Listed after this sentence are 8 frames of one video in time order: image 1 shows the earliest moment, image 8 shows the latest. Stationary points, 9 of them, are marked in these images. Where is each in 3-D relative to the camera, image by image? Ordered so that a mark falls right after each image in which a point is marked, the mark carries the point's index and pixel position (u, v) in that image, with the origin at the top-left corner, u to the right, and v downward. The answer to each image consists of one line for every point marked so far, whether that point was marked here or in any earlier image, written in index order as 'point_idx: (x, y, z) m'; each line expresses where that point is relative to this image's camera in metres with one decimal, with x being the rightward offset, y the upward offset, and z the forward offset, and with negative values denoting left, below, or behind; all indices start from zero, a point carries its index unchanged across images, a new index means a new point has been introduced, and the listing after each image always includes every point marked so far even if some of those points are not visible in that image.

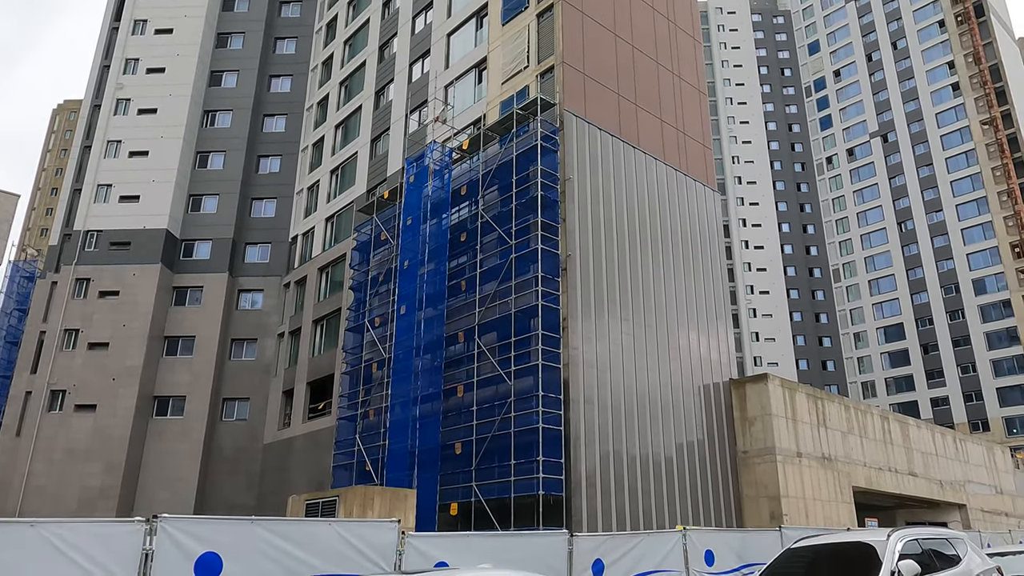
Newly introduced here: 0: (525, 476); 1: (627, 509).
0: (+0.3, -4.6, +18.7) m
1: (+3.0, -5.7, +19.6) m
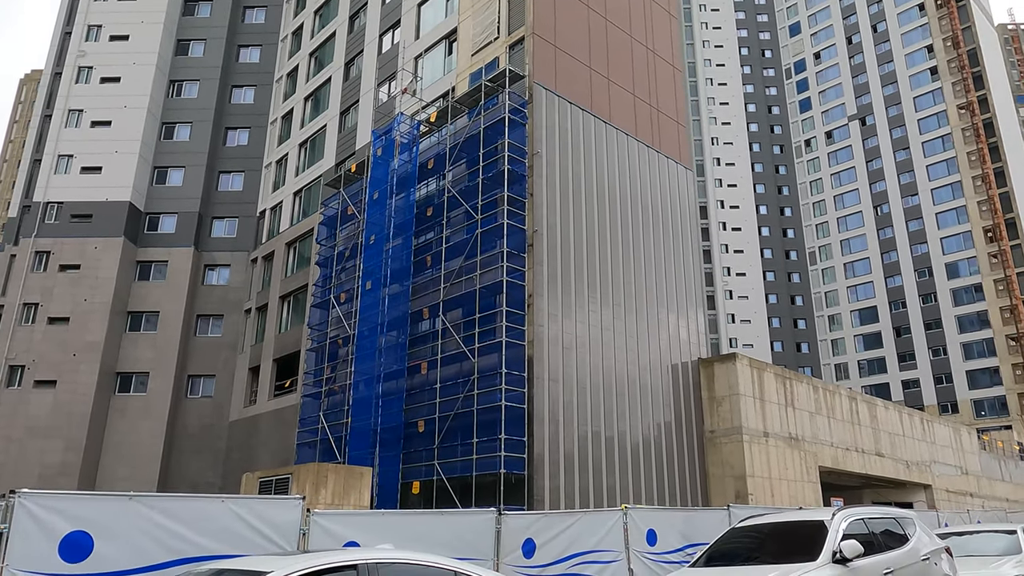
0: (-0.6, -4.0, +18.4) m
1: (+2.0, -5.1, +19.4) m
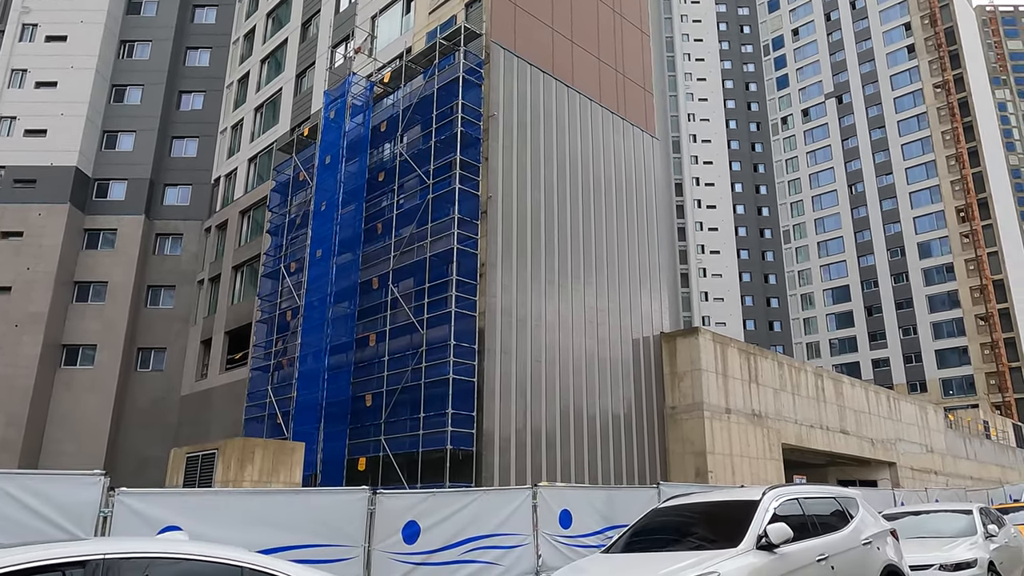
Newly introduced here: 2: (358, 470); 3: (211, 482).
0: (-1.8, -3.3, +17.6) m
1: (+0.8, -4.4, +18.7) m
2: (-3.8, -4.6, +19.2) m
3: (-5.5, -3.5, +13.9) m
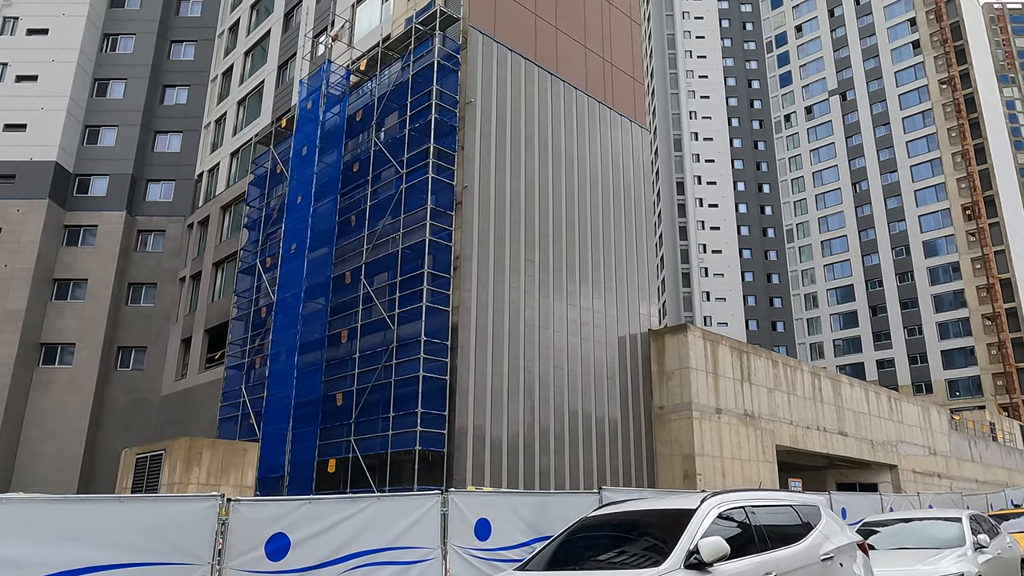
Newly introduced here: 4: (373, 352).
0: (-2.4, -3.1, +16.8) m
1: (+0.2, -4.2, +17.9) m
2: (-4.4, -4.4, +18.4) m
3: (-6.1, -3.4, +13.1) m
4: (-3.3, -1.5, +18.4) m
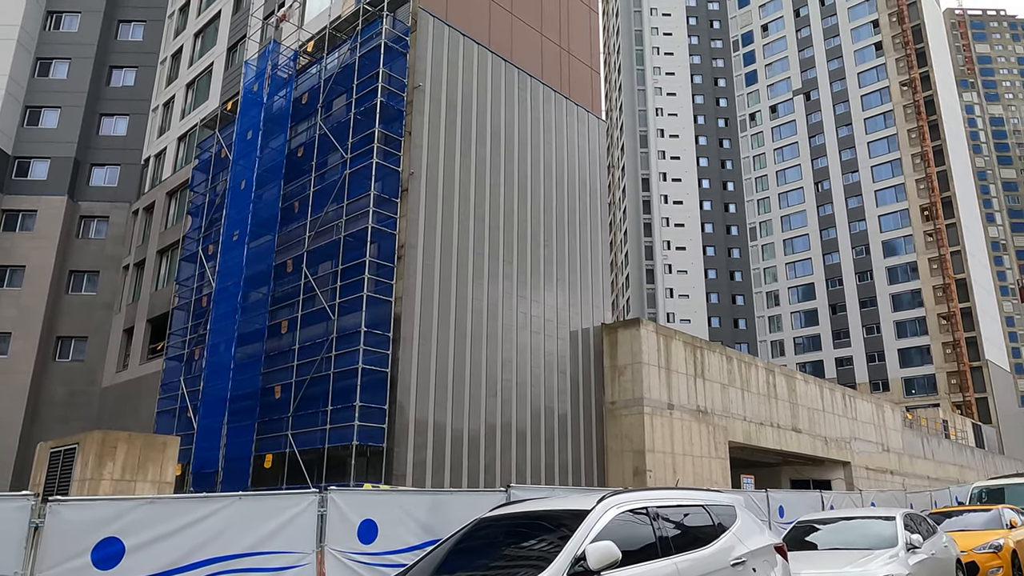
0: (-3.6, -2.9, +16.2) m
1: (-1.1, -4.0, +17.4) m
2: (-5.7, -4.1, +17.7) m
3: (-7.2, -3.1, +12.4) m
4: (-4.6, -1.3, +17.7) m
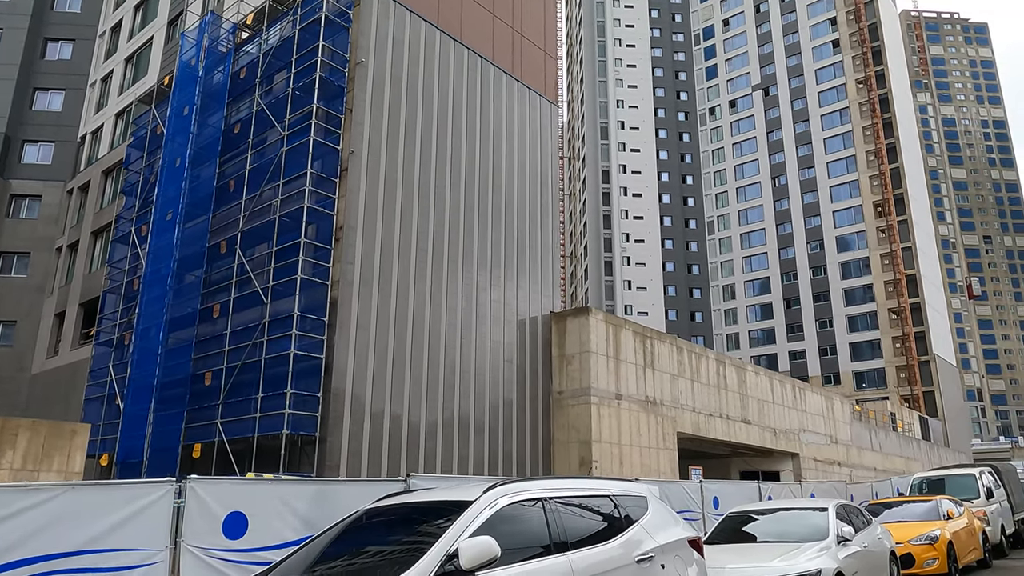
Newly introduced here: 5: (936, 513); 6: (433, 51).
0: (-4.8, -2.5, +15.5) m
1: (-2.4, -3.7, +16.8) m
2: (-7.0, -3.7, +16.9) m
3: (-8.2, -2.7, +11.5) m
4: (-5.9, -0.9, +16.9) m
5: (+6.2, -3.3, +11.3) m
6: (-2.1, +6.2, +20.0) m
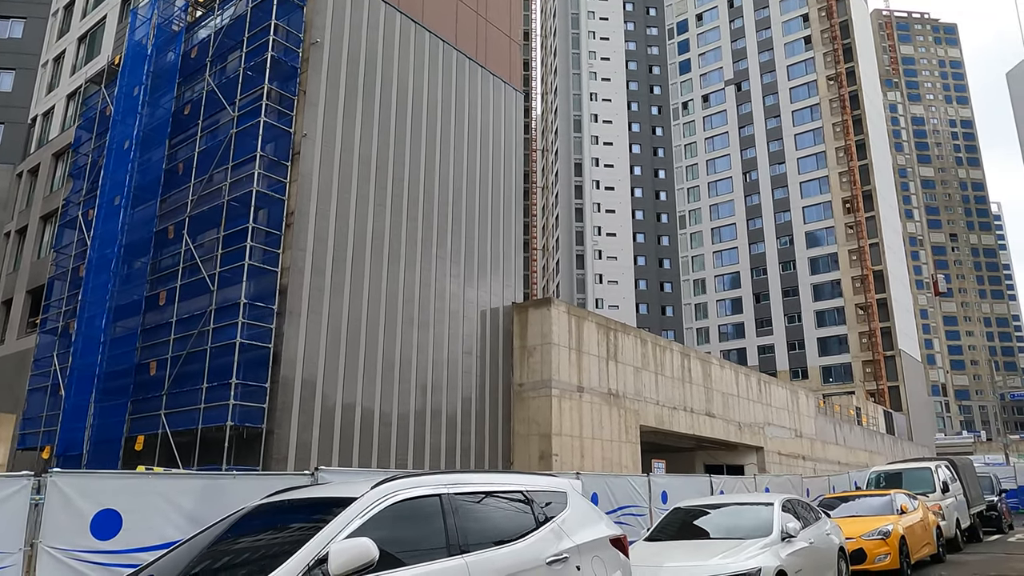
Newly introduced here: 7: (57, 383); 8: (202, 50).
0: (-5.7, -2.2, +14.9) m
1: (-3.3, -3.4, +16.3) m
2: (-8.0, -3.4, +16.2) m
3: (-9.0, -2.5, +10.8) m
4: (-6.8, -0.6, +16.3) m
5: (+5.5, -3.2, +11.1) m
6: (-3.1, +6.5, +19.5) m
7: (-11.6, -2.5, +19.5) m
8: (-7.7, +6.0, +19.2) m
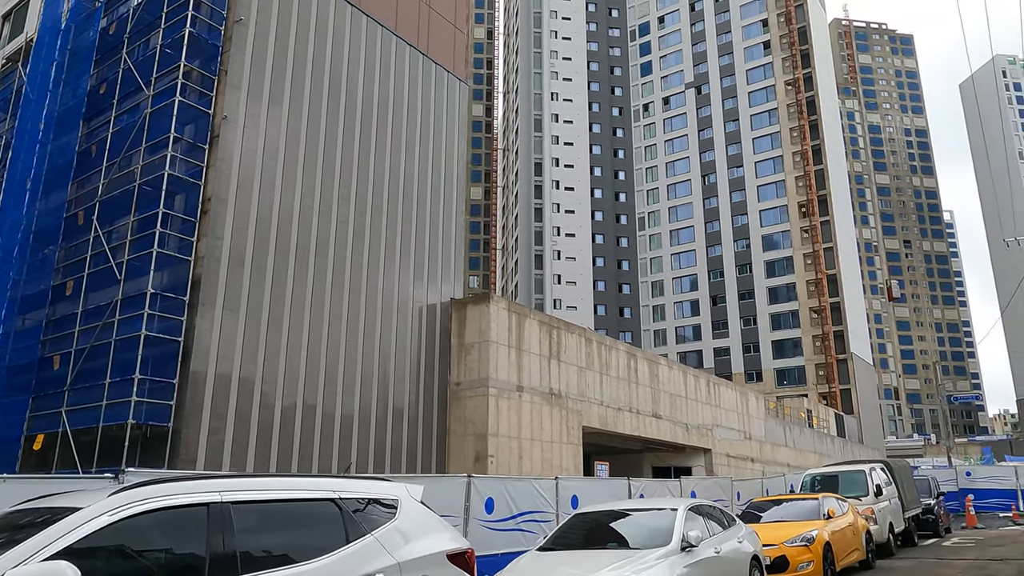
0: (-7.1, -2.0, +13.9) m
1: (-4.8, -3.2, +15.5) m
2: (-9.4, -3.2, +15.2) m
3: (-10.2, -2.2, +9.7) m
4: (-8.2, -0.4, +15.3) m
5: (+4.2, -3.1, +10.6) m
6: (-4.6, +6.7, +18.6) m
7: (-13.2, -2.2, +18.2) m
8: (-9.2, +6.2, +18.1) m
